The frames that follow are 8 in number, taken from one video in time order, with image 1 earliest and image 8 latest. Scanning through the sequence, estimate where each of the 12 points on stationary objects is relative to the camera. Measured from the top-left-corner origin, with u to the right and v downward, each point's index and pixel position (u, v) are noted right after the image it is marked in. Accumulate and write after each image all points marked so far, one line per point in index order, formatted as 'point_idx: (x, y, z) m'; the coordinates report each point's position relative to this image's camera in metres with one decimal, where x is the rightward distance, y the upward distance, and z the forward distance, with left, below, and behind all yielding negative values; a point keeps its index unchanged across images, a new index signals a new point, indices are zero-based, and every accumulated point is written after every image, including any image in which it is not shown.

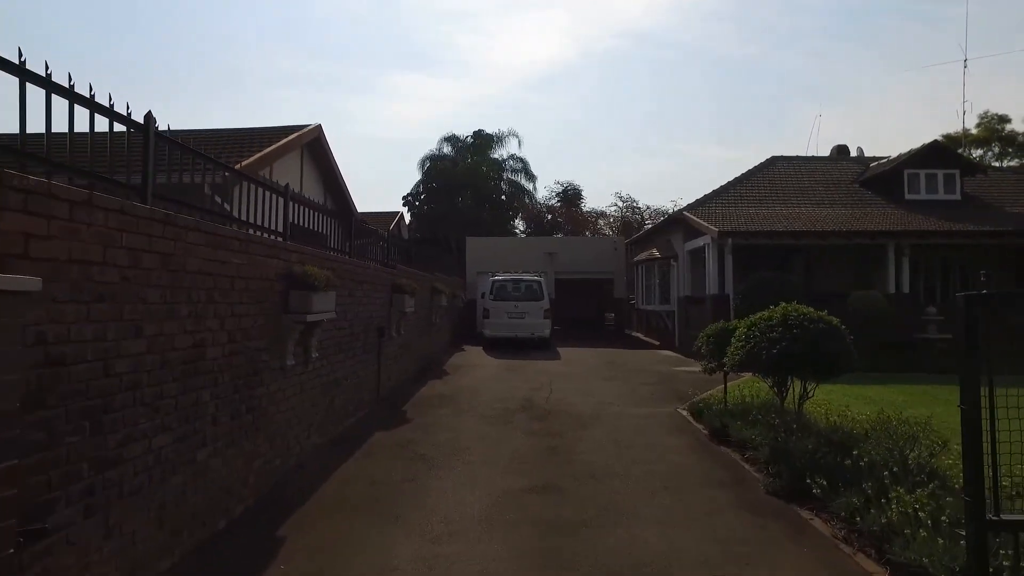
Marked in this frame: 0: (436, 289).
0: (-1.9, 0.0, +16.2) m
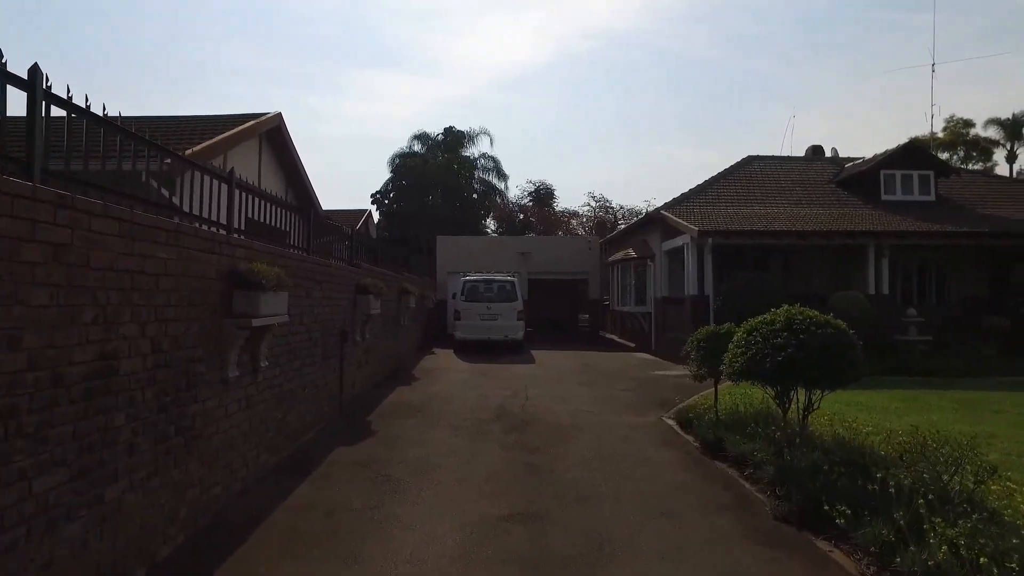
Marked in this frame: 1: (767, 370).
0: (-2.5, 0.0, +15.3) m
1: (+2.4, -0.8, +6.2) m
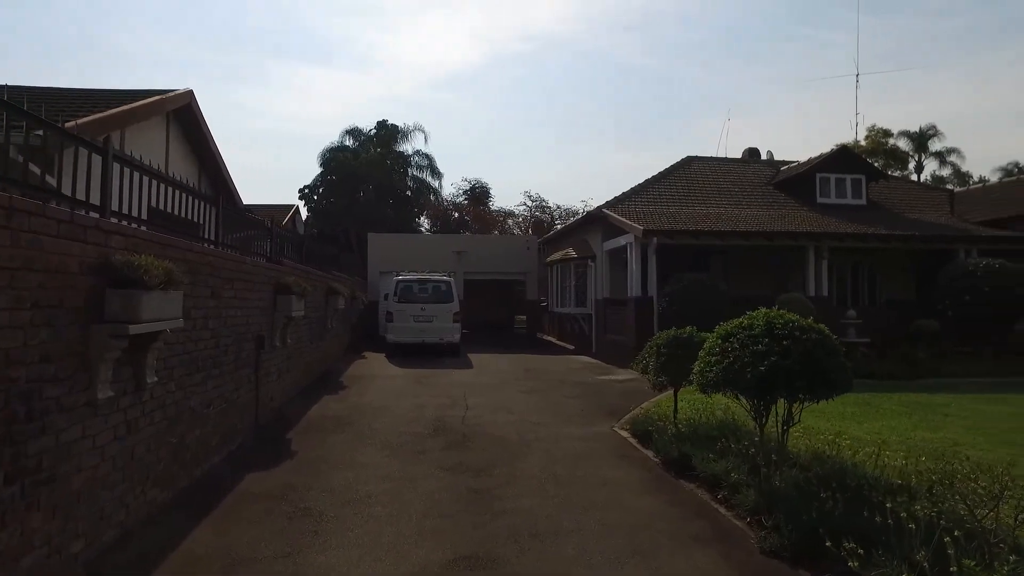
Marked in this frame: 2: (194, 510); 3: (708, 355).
0: (-3.9, 0.0, +14.1) m
1: (+2.0, -0.8, +5.5) m
2: (-2.7, -1.9, +5.5) m
3: (+1.8, -0.6, +6.0) m
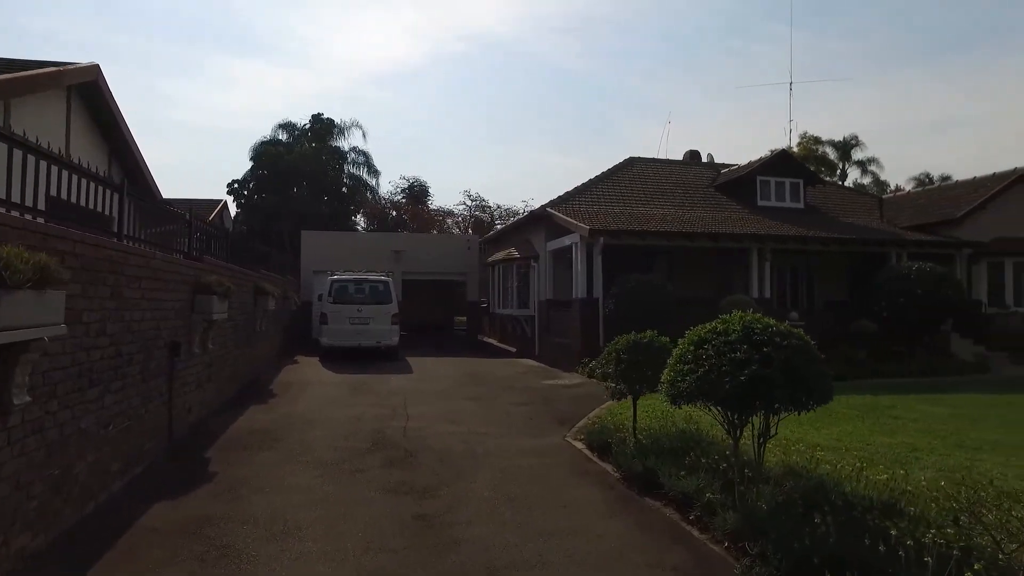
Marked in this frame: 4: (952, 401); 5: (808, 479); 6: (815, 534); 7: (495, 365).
0: (-5.0, 0.0, +13.0) m
1: (+1.6, -0.8, +5.0) m
2: (-3.0, -1.9, +4.6) m
3: (+1.4, -0.6, +5.5) m
4: (+8.3, -2.1, +12.4) m
5: (+2.5, -1.6, +5.6) m
6: (+2.0, -1.6, +4.3) m
7: (-0.5, -2.0, +17.1) m
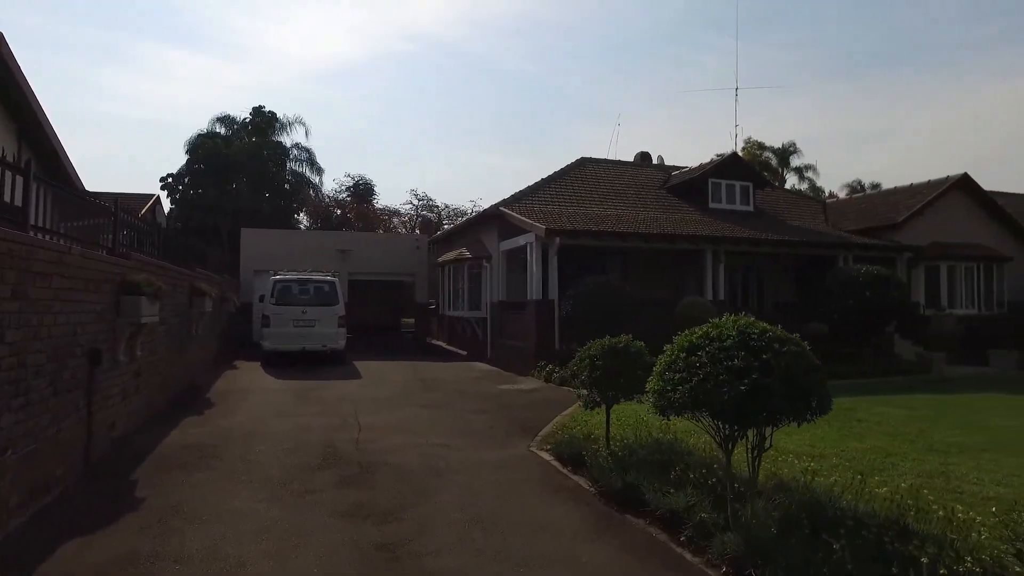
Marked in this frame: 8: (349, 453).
0: (-5.8, 0.0, +12.0) m
1: (+1.5, -0.8, +4.6) m
2: (-3.1, -1.9, +3.8) m
3: (+1.2, -0.6, +5.1) m
4: (+7.5, -2.2, +12.5) m
5: (+2.3, -1.6, +5.2) m
6: (+1.9, -1.6, +3.9) m
7: (-1.6, -2.0, +16.4) m
8: (-1.9, -1.9, +7.6) m
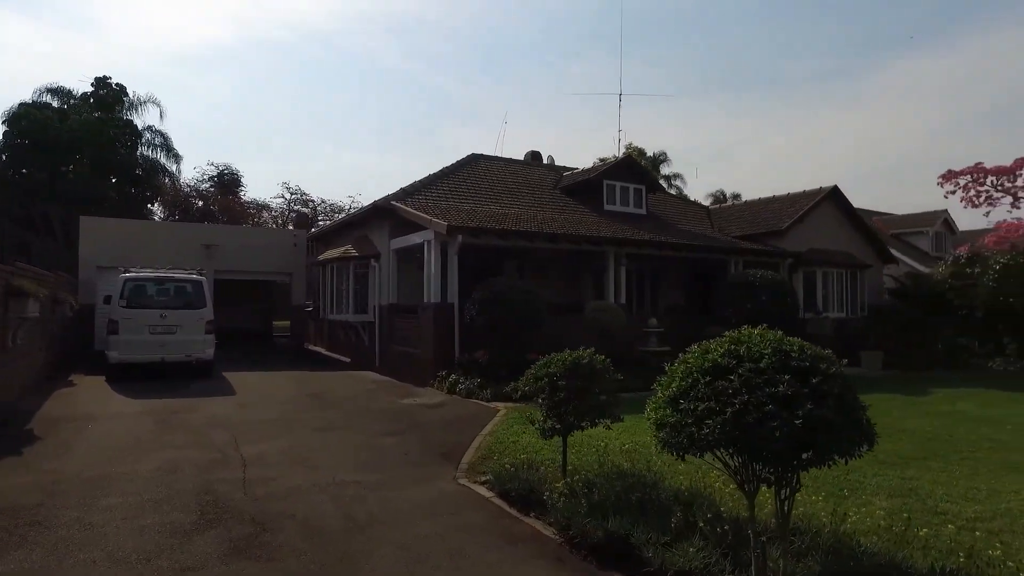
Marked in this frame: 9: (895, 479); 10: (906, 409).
0: (-7.1, 0.0, +9.5) m
1: (+1.4, -0.8, +3.6) m
2: (-3.0, -1.9, +1.9) m
3: (+1.1, -0.7, +4.0) m
4: (+5.8, -2.3, +12.5) m
5: (+2.1, -1.7, +4.4) m
6: (+1.9, -1.6, +3.0) m
7: (-3.9, -2.1, +14.6) m
8: (-2.5, -1.9, +5.8) m
9: (+4.1, -2.1, +7.0) m
10: (+7.9, -2.4, +13.1) m
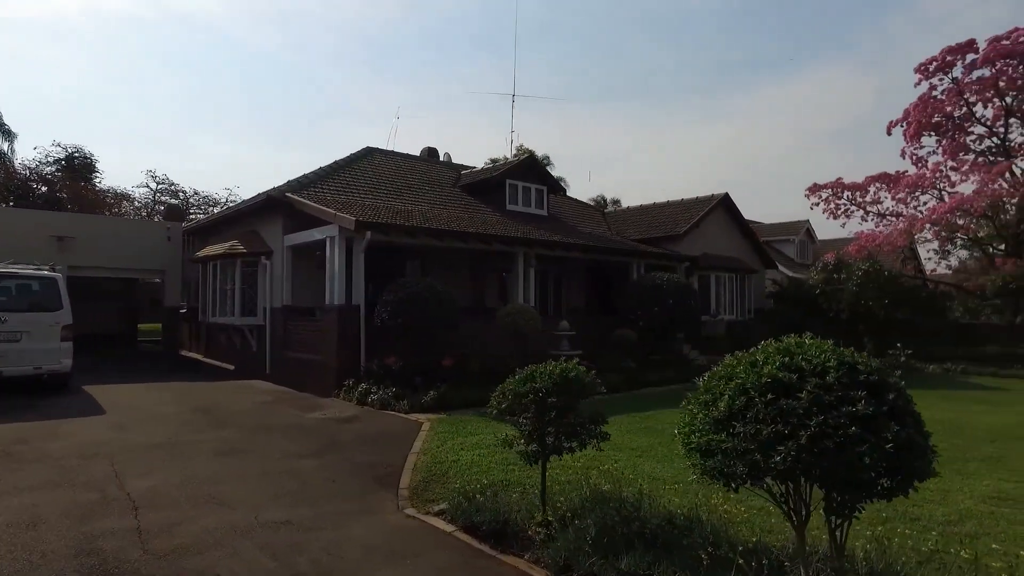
0: (-7.9, 0.0, +7.3) m
1: (+1.6, -0.9, +3.1) m
2: (-2.4, -1.8, +0.6) m
3: (+1.2, -0.7, +3.4) m
4: (+4.3, -2.3, +12.6) m
5: (+2.1, -1.7, +3.9) m
6: (+2.2, -1.7, +2.6) m
7: (-5.7, -2.1, +12.9) m
8: (-2.6, -1.9, +4.6) m
9: (+3.6, -2.1, +6.9) m
10: (+6.2, -2.5, +13.6) m
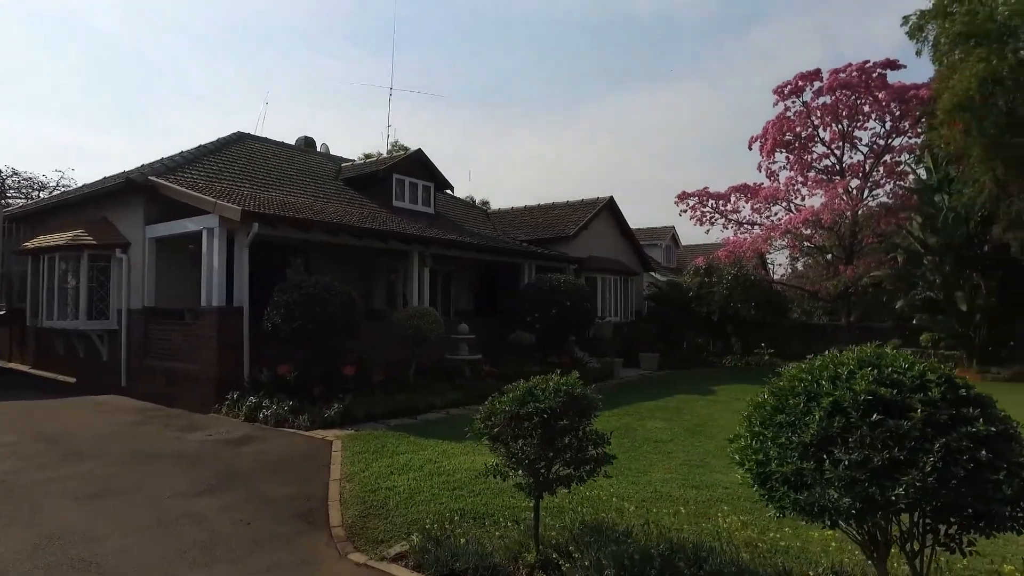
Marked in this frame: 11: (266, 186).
0: (-8.2, +0.1, +4.8) m
1: (+1.9, -0.9, +2.6) m
2: (-1.5, -1.8, -0.6) m
3: (+1.4, -0.7, +2.9) m
4: (+2.6, -2.4, +12.5) m
5: (+2.3, -1.7, +3.6) m
6: (+2.6, -1.7, +2.3) m
7: (-7.2, -2.0, +10.8) m
8: (-2.5, -1.9, +3.2) m
9: (+3.1, -2.1, +6.8) m
10: (+4.3, -2.6, +13.9) m
11: (-6.6, +2.7, +17.7) m
